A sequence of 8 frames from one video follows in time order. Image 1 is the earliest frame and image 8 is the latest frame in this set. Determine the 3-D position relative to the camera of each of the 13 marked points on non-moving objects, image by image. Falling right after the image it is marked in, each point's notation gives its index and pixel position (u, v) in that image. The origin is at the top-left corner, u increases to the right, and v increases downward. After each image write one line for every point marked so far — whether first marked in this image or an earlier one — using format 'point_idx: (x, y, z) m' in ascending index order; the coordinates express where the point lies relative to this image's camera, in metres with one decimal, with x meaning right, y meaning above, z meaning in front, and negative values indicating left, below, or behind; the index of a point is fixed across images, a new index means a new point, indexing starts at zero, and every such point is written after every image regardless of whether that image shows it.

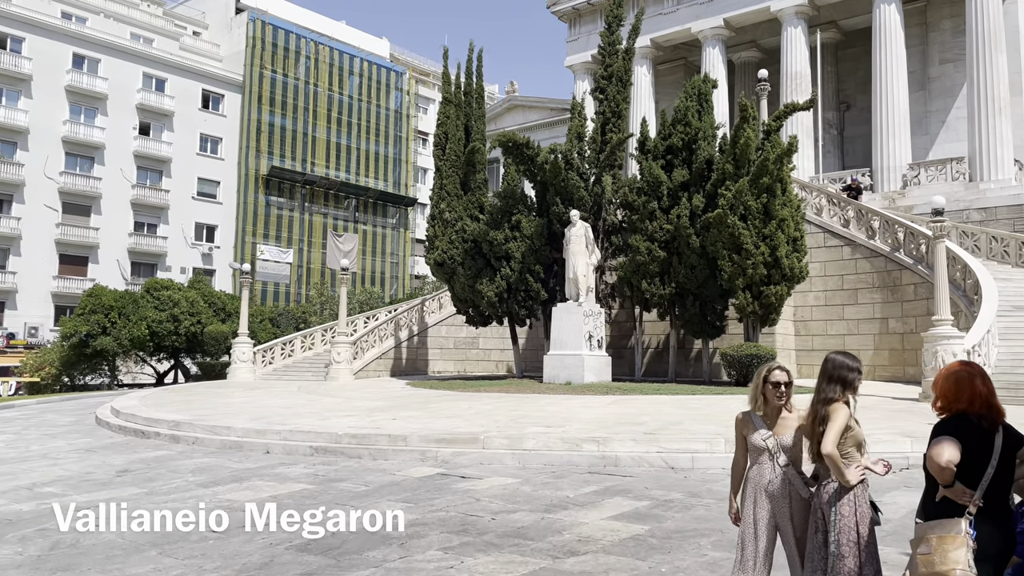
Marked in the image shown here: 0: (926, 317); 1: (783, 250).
0: (+10.2, -0.7, +19.7) m
1: (+6.3, +0.9, +18.8) m
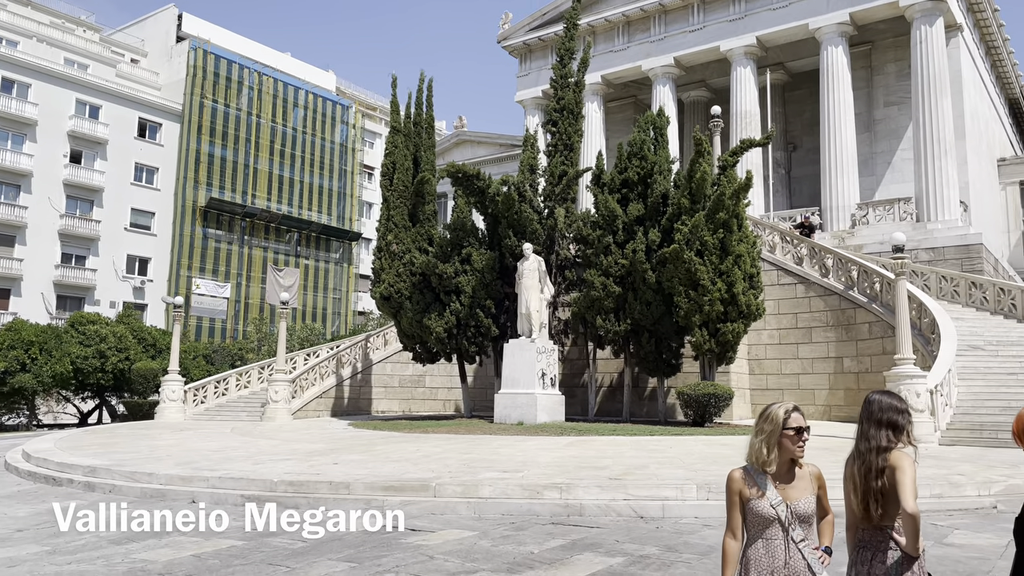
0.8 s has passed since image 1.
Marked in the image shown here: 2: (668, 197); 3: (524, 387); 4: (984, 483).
0: (+9.0, -1.7, +19.5) m
1: (+5.2, 0.0, +18.4) m
2: (+3.9, +2.3, +19.8) m
3: (+0.3, -2.4, +19.2) m
4: (+5.6, -2.3, +9.5) m
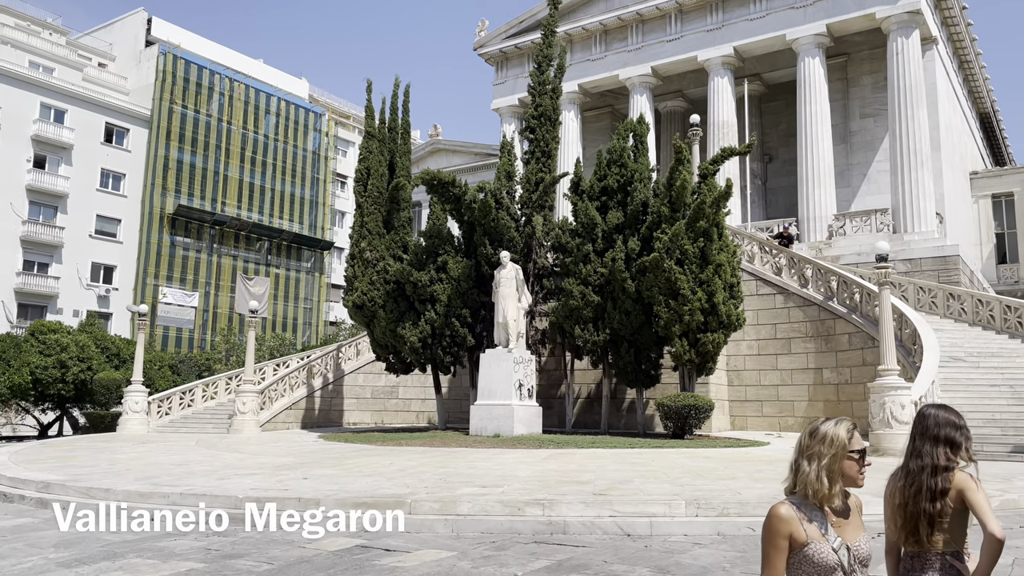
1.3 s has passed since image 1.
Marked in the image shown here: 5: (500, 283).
0: (+8.4, -1.9, +19.3) m
1: (+4.7, -0.2, +18.1) m
2: (+3.3, +2.0, +19.5) m
3: (-0.3, -2.6, +18.7) m
4: (+5.4, -2.4, +9.2) m
5: (-0.3, +0.1, +19.4) m
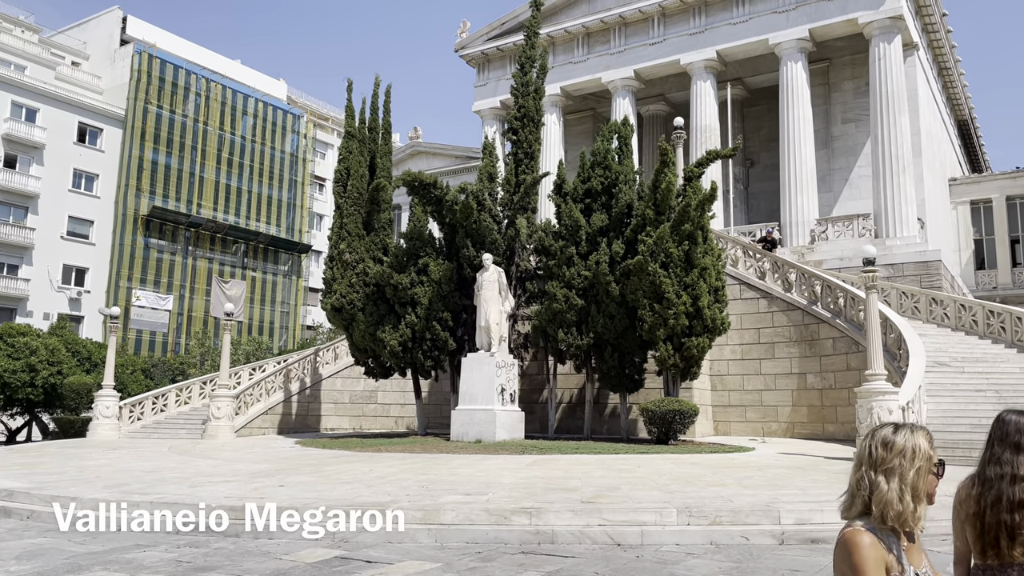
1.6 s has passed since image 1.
0: (+8.0, -2.0, +19.2) m
1: (+4.3, -0.3, +17.9) m
2: (+2.9, +1.9, +19.3) m
3: (-0.7, -2.6, +18.4) m
4: (+5.2, -2.5, +9.1) m
5: (-0.7, +0.1, +19.1) m
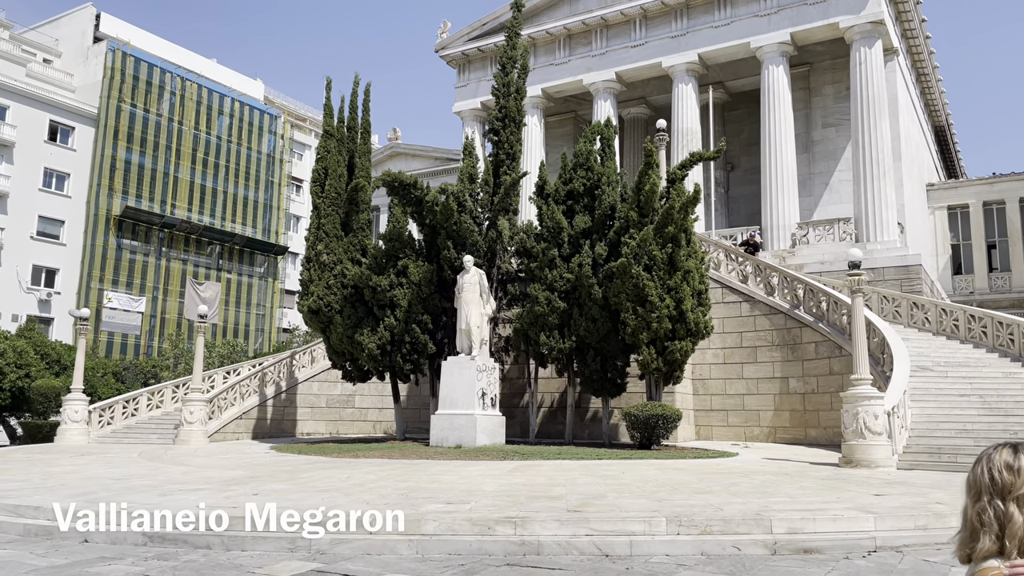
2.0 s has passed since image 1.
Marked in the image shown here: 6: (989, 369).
0: (+7.5, -2.1, +19.1) m
1: (+3.9, -0.3, +17.7) m
2: (+2.5, +1.9, +19.1) m
3: (-1.1, -2.7, +18.0) m
4: (+5.1, -2.5, +8.9) m
5: (-1.1, 0.0, +18.8) m
6: (+10.1, -1.7, +17.0) m
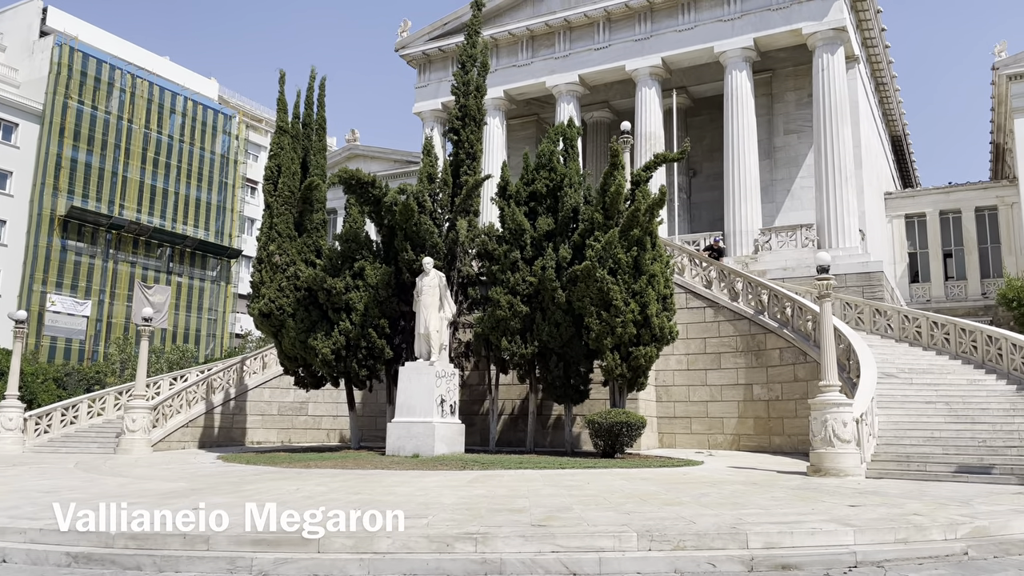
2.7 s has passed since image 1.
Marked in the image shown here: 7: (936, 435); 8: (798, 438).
0: (+6.6, -2.2, +18.8) m
1: (+3.0, -0.4, +17.3) m
2: (+1.6, +1.8, +18.6) m
3: (-2.0, -2.8, +17.4) m
4: (+4.7, -2.5, +8.5) m
5: (-2.0, -0.1, +18.1) m
6: (+9.3, -1.8, +16.9) m
7: (+7.4, -2.6, +14.1) m
8: (+6.7, -3.5, +18.6) m
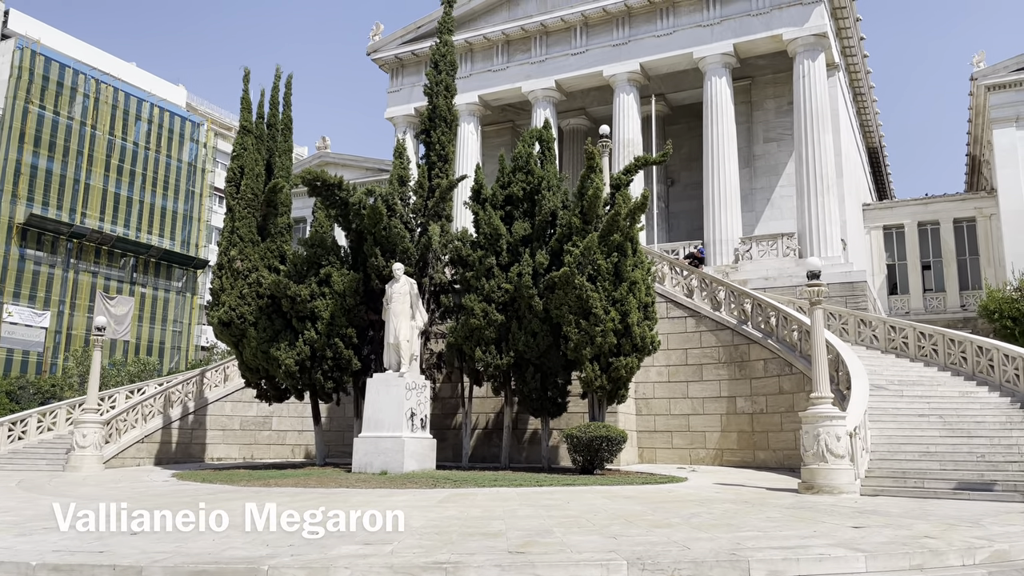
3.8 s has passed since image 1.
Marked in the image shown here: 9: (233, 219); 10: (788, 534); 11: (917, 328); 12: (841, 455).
0: (+6.0, -2.4, +18.2) m
1: (+2.5, -0.6, +16.5) m
2: (+1.0, +1.6, +17.8) m
3: (-2.5, -2.9, +16.4) m
4: (+4.4, -2.5, +7.8) m
5: (-2.6, -0.2, +17.2) m
6: (+8.7, -2.0, +16.3) m
7: (+7.0, -2.7, +13.4) m
8: (+6.1, -3.7, +17.9) m
9: (-6.9, +1.7, +19.8) m
10: (+3.0, -2.6, +8.6) m
11: (+9.4, -0.9, +18.6) m
12: (+5.2, -2.6, +12.7) m
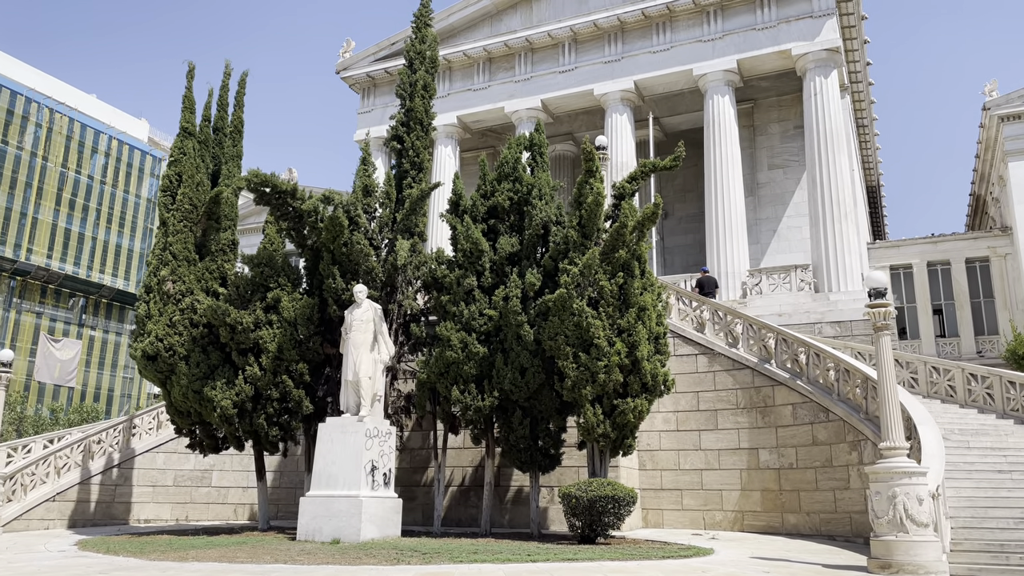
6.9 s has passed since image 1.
0: (+5.7, -3.0, +15.3) m
1: (+2.3, -1.1, +13.7) m
2: (+0.7, +1.1, +15.1) m
3: (-2.8, -3.3, +13.2) m
4: (+4.4, -2.4, +4.9) m
5: (-2.9, -0.7, +14.2) m
6: (+8.5, -2.5, +13.5) m
7: (+6.8, -3.0, +10.6) m
8: (+5.8, -4.3, +15.0) m
9: (-7.2, +1.1, +16.8) m
10: (+3.0, -2.6, +5.7) m
11: (+9.1, -1.6, +15.9) m
12: (+5.1, -2.9, +9.8) m
